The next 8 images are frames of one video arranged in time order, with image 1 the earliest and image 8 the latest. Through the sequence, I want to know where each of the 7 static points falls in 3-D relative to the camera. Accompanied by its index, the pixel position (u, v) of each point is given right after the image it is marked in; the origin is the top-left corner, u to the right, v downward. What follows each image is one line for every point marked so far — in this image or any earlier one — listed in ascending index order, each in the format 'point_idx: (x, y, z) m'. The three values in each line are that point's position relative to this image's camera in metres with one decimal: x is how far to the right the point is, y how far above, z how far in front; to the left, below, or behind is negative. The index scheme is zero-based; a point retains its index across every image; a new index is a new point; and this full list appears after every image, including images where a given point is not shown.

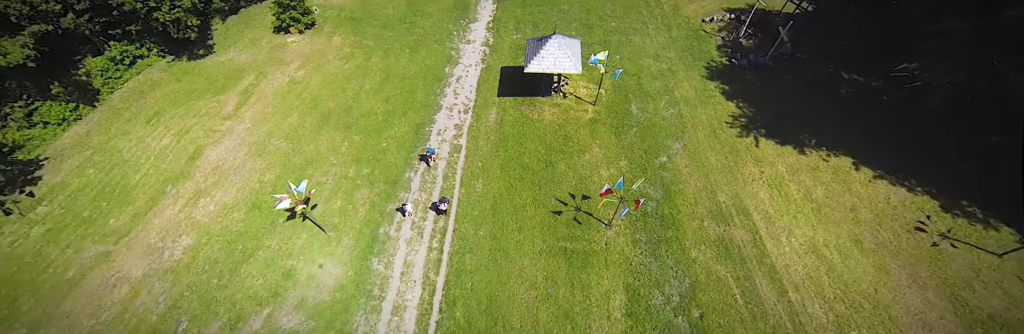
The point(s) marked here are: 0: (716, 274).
0: (+9.7, -4.6, +16.3) m
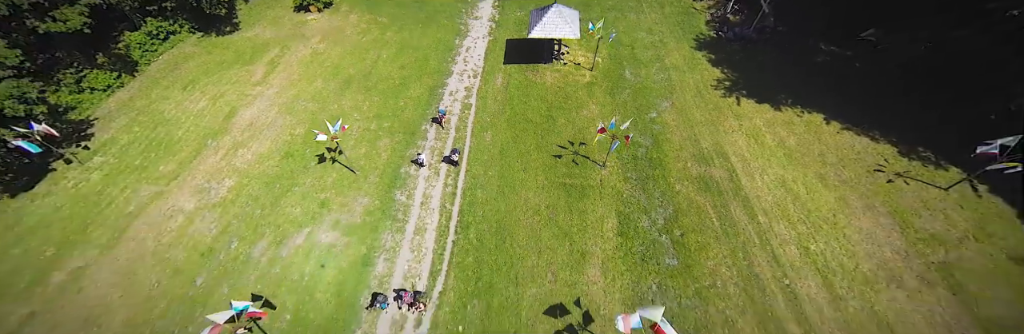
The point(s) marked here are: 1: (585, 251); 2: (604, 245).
0: (+10.0, -1.6, +18.5) m
1: (+3.7, -3.6, +17.4) m
2: (+4.5, -3.5, +17.0) m
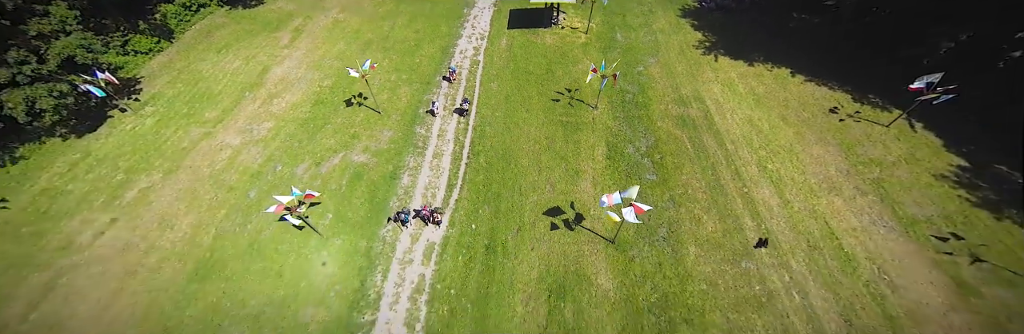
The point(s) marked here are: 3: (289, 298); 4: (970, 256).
0: (+10.3, +2.2, +21.5) m
1: (+3.9, +0.3, +20.4) m
2: (+4.8, +0.3, +19.9) m
3: (-10.2, -5.9, +15.7) m
4: (+23.6, -4.1, +17.6) m
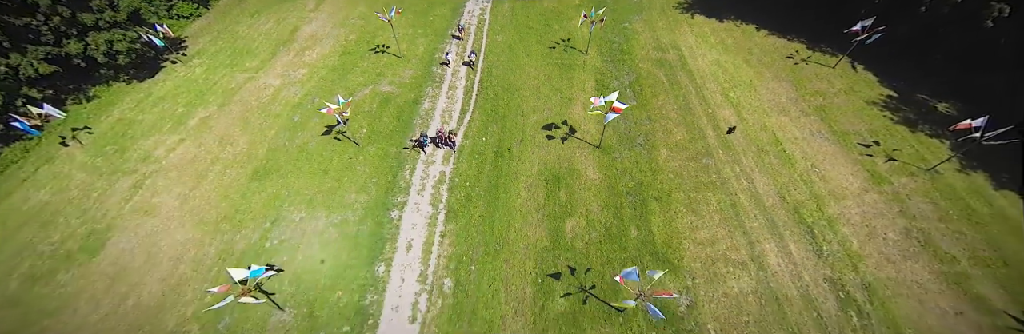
0: (+10.5, +7.1, +25.2) m
1: (+4.2, +5.1, +24.0) m
2: (+5.0, +5.2, +23.6) m
3: (-9.9, -1.1, +19.3) m
4: (+23.8, +0.8, +21.3) m
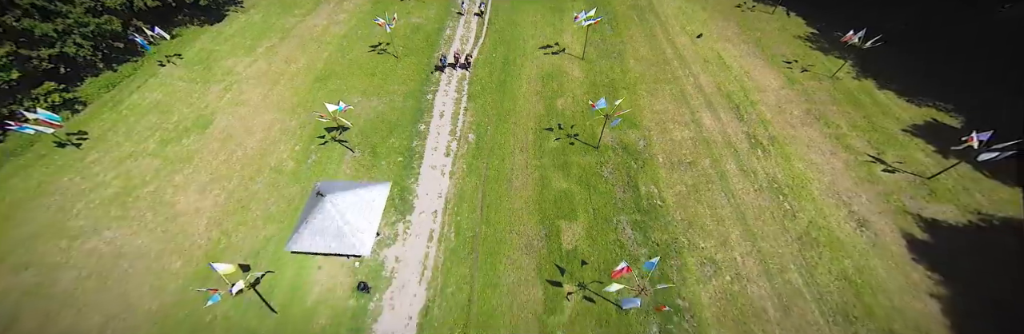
0: (+10.7, +14.4, +31.8) m
1: (+4.4, +12.5, +30.5) m
2: (+5.3, +12.5, +30.1) m
3: (-9.6, +6.3, +25.5) m
4: (+24.1, +8.3, +28.0) m
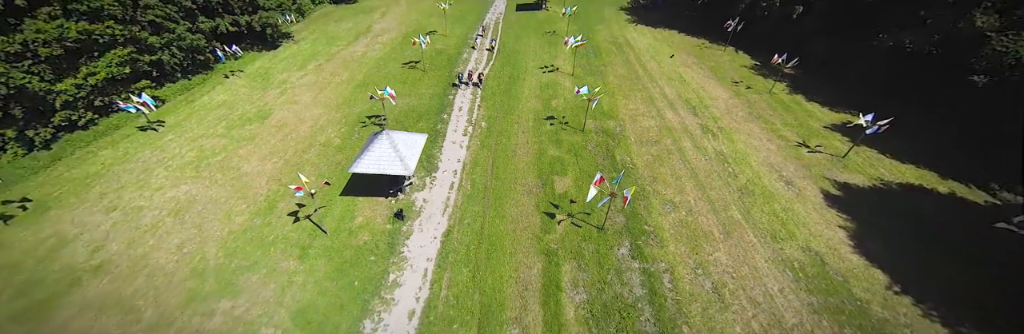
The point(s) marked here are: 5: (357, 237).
0: (+10.7, +14.1, +39.2) m
1: (+4.4, +12.5, +37.5) m
2: (+5.3, +12.6, +37.1) m
3: (-9.5, +7.3, +31.2) m
4: (+24.1, +8.5, +34.8) m
5: (-8.6, -3.8, +18.6) m
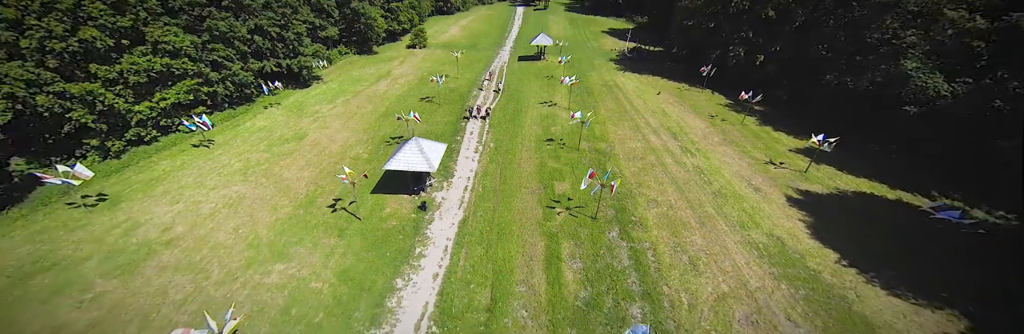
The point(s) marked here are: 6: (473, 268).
0: (+11.2, +10.8, +45.0) m
1: (+4.9, +9.5, +43.1) m
2: (+5.8, +9.7, +42.7) m
3: (-9.0, +5.5, +36.1) m
4: (+24.6, +5.8, +39.8) m
5: (-8.2, -3.6, +21.9) m
6: (-2.1, -5.7, +18.8) m
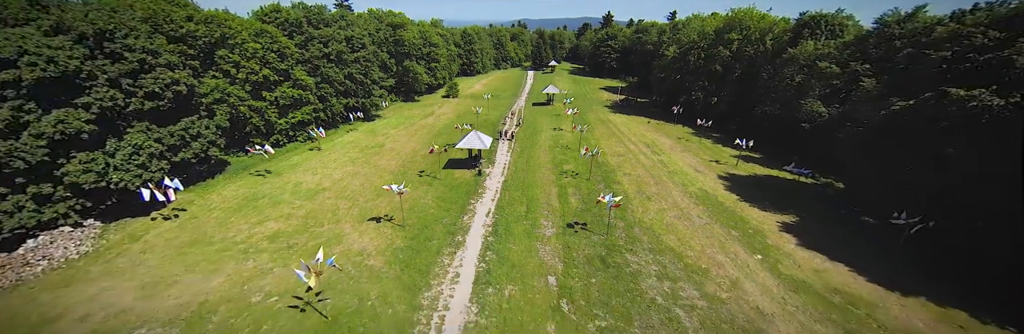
0: (+14.2, +8.4, +59.6) m
1: (+7.9, +7.6, +57.6) m
2: (+8.7, +7.7, +57.2) m
3: (-6.2, +5.0, +50.2) m
4: (+27.4, +4.3, +53.3) m
5: (-5.8, -1.5, +34.6) m
6: (+0.2, -3.0, +31.1) m
